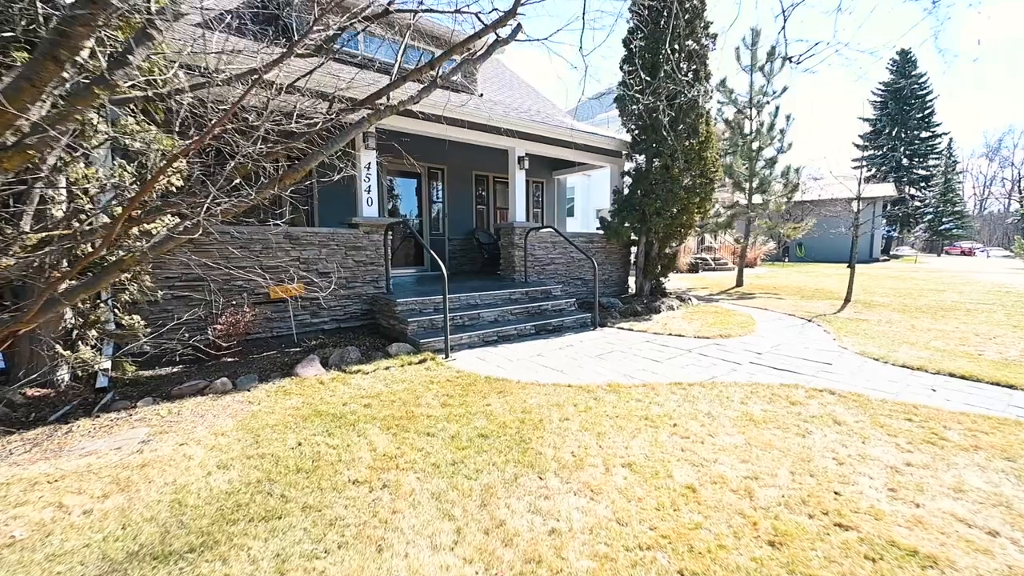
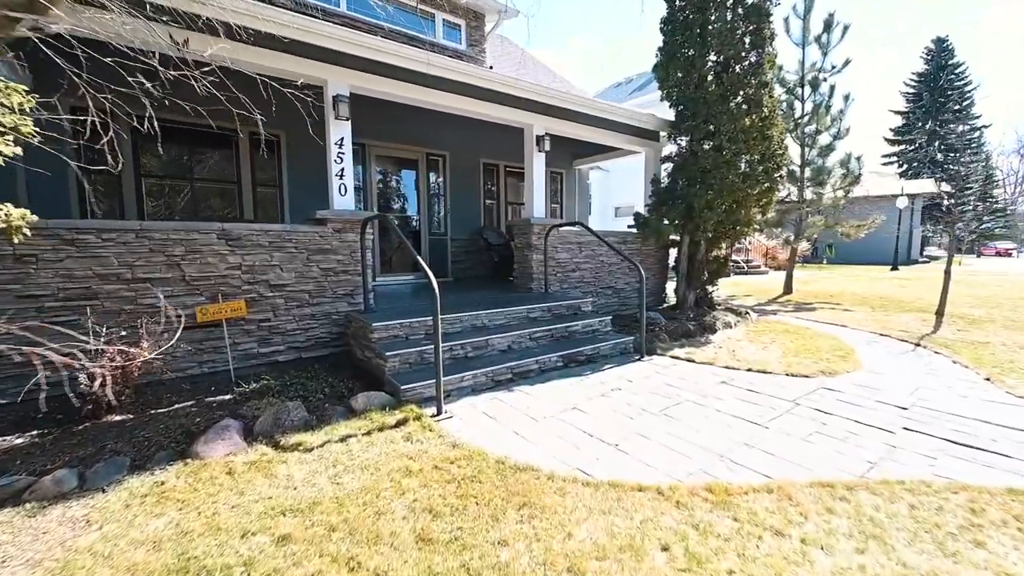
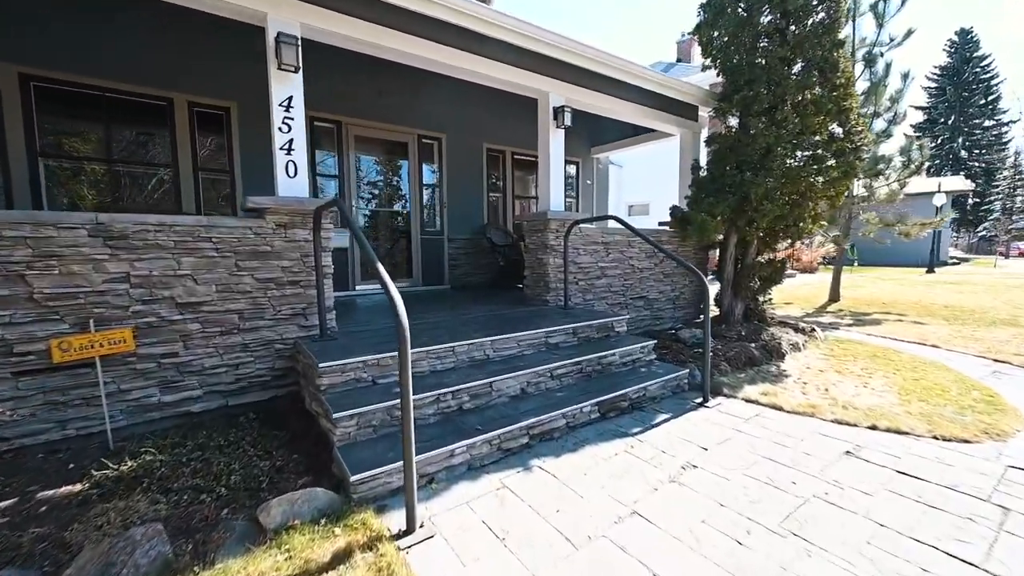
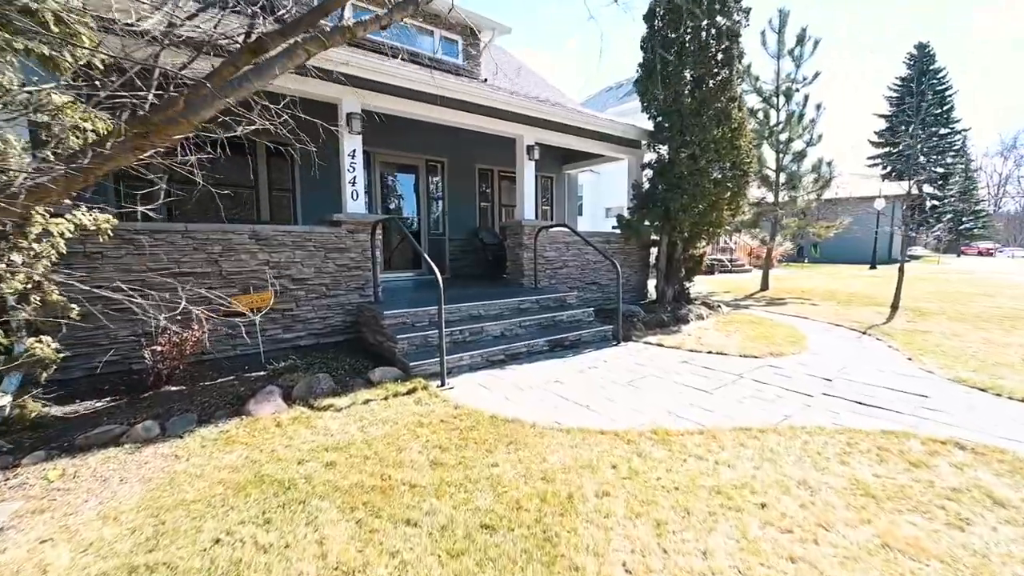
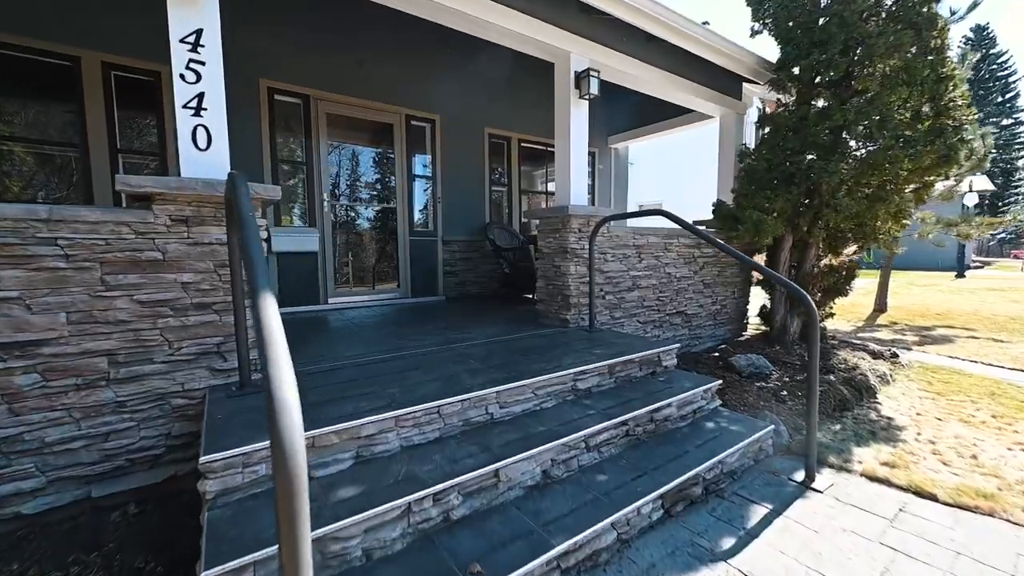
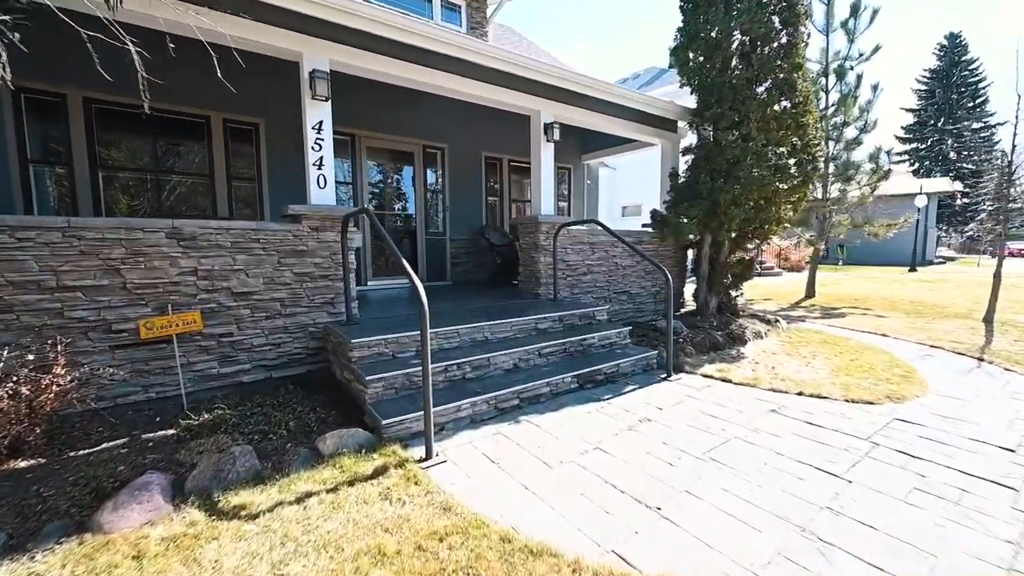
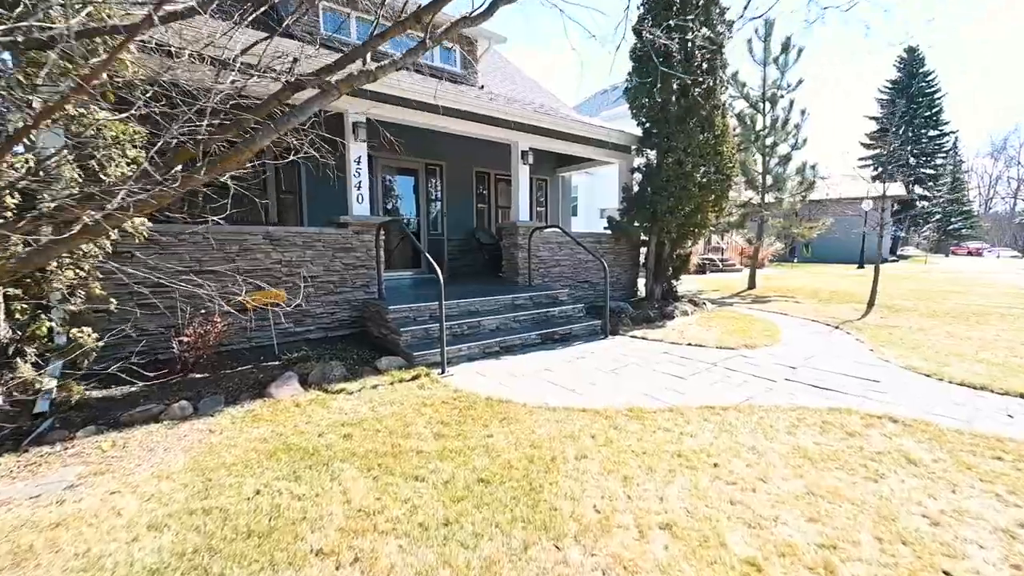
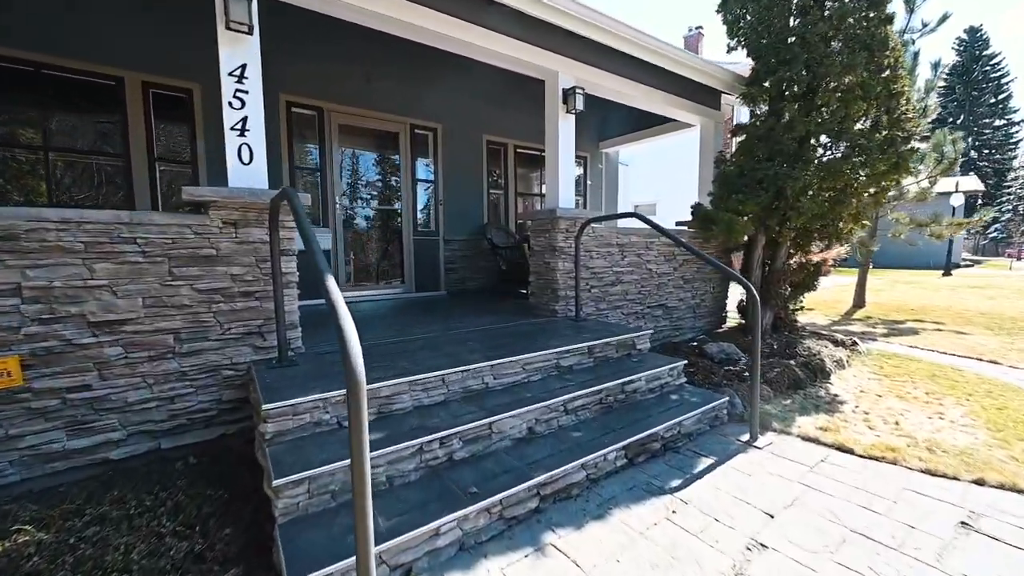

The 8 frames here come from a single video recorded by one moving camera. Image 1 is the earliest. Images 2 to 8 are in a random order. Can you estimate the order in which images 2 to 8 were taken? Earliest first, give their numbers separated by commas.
7, 4, 2, 6, 3, 8, 5
